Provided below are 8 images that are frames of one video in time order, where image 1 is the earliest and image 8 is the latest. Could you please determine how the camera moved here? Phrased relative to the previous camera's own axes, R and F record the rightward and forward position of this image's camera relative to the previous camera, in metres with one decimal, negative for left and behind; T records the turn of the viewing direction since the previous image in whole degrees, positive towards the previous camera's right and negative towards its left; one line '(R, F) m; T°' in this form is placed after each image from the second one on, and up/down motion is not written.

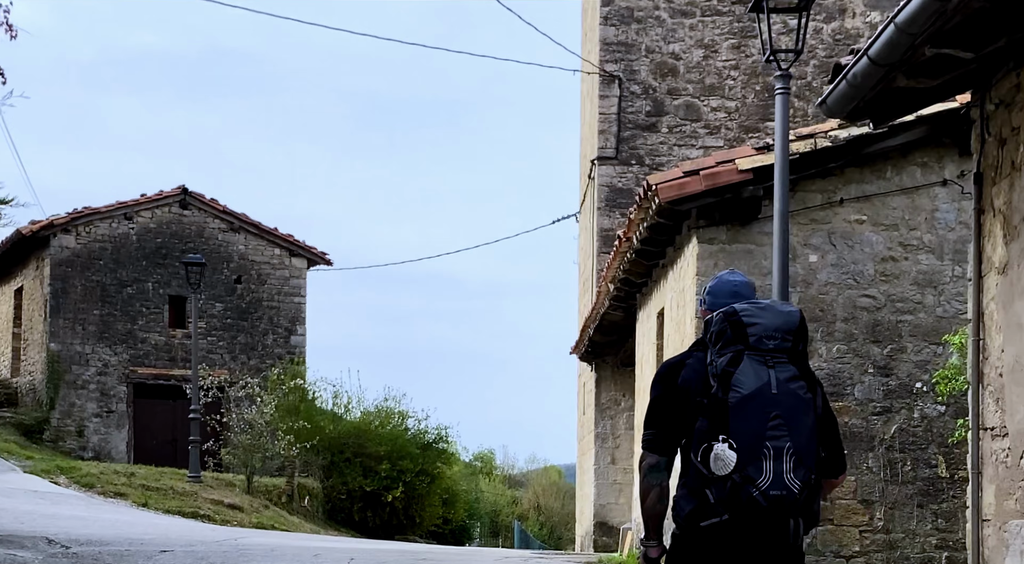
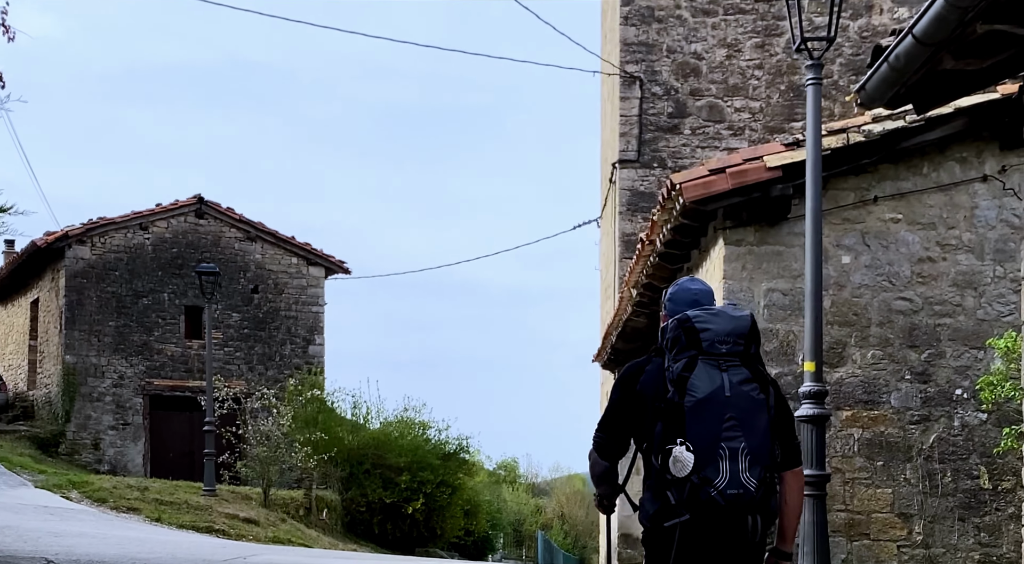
(0.0, +0.7) m; -1°
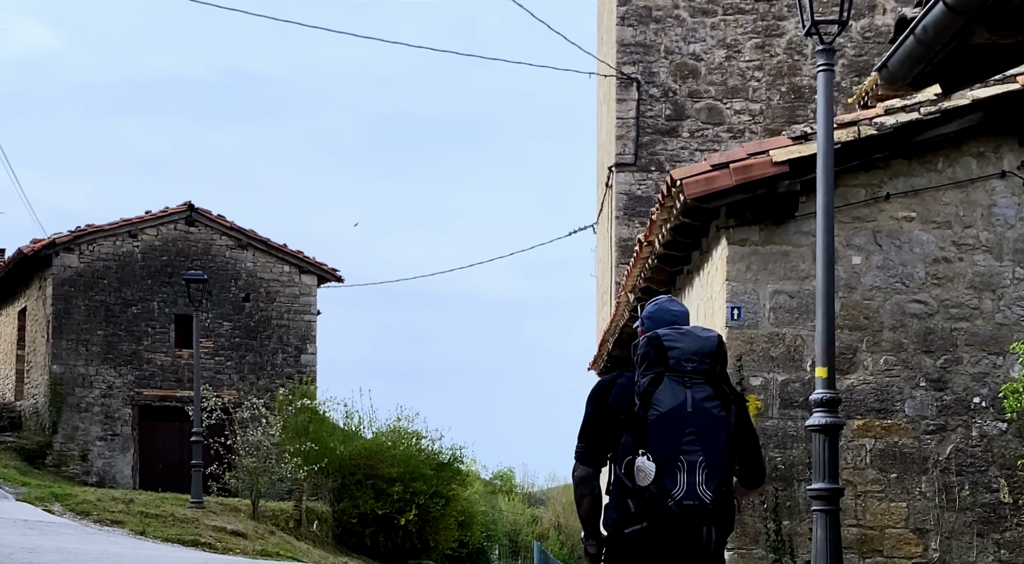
(0.0, +0.7) m; 0°
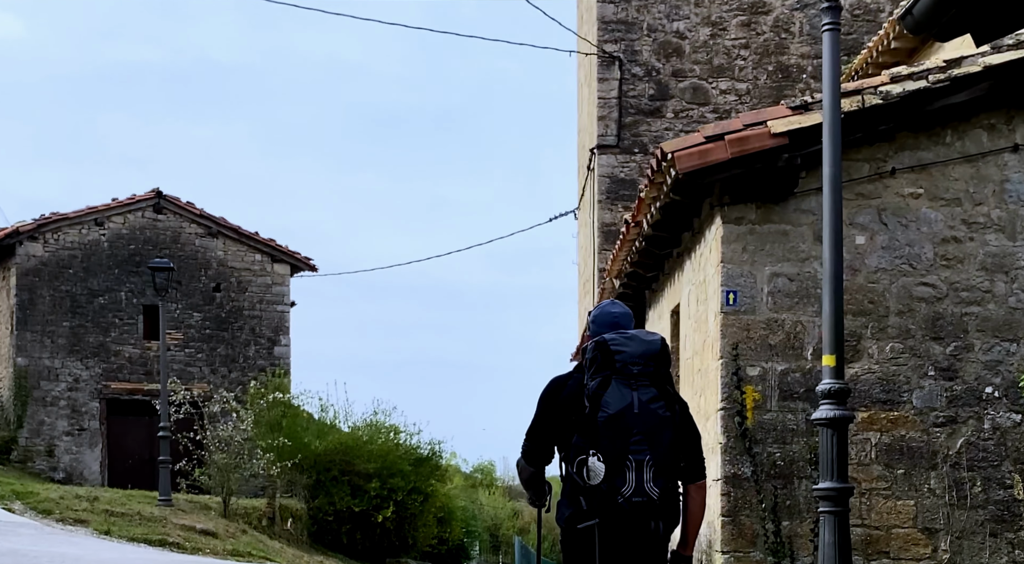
(0.0, +0.9) m; +1°
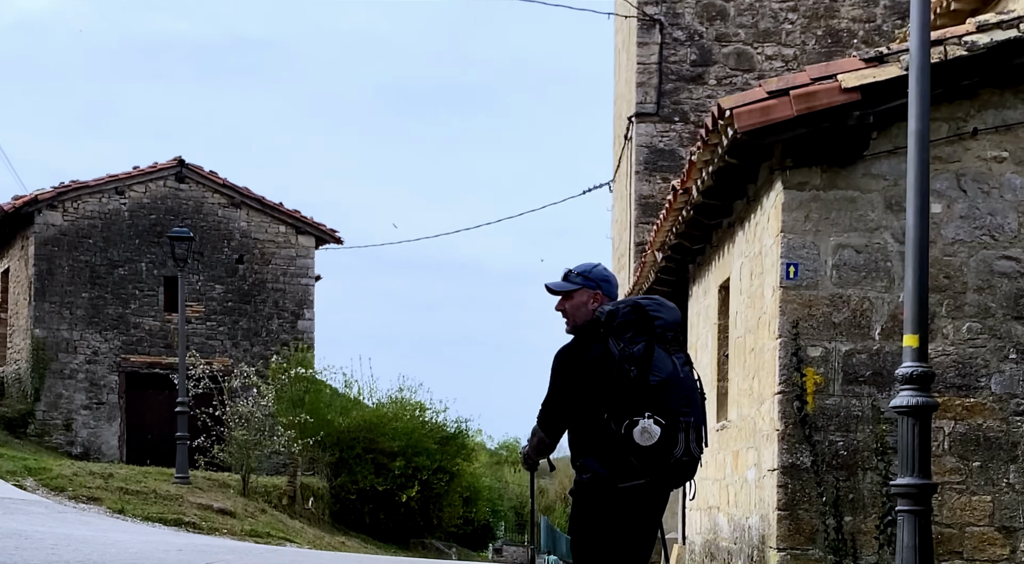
(-0.1, +1.1) m; -1°
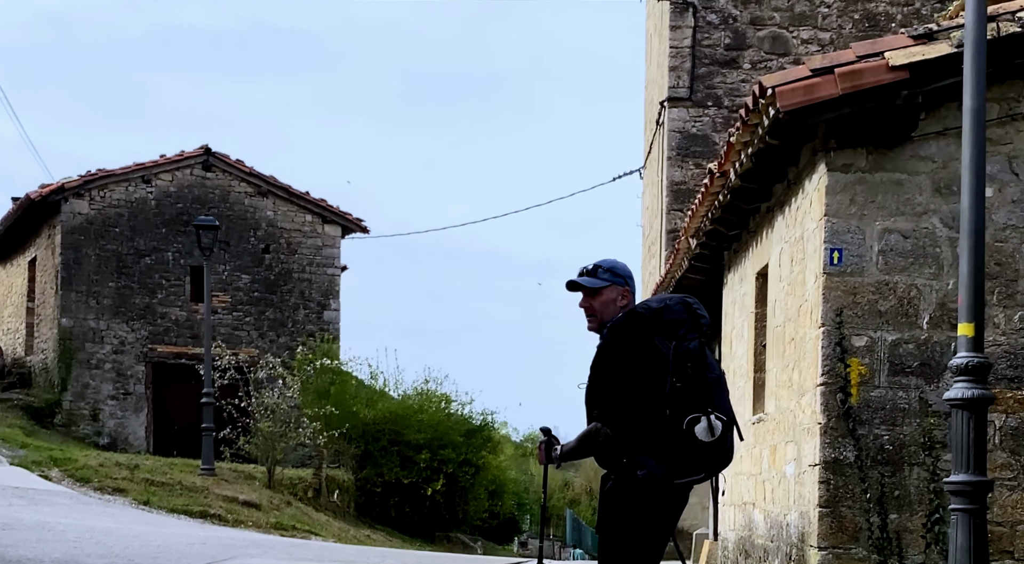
(0.0, +0.4) m; -1°
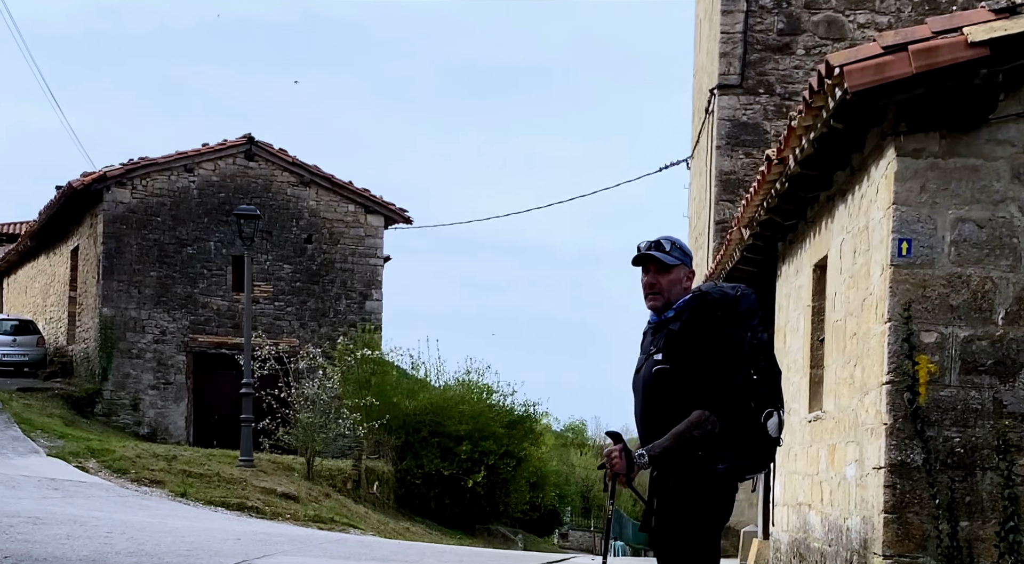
(0.0, +0.6) m; -1°
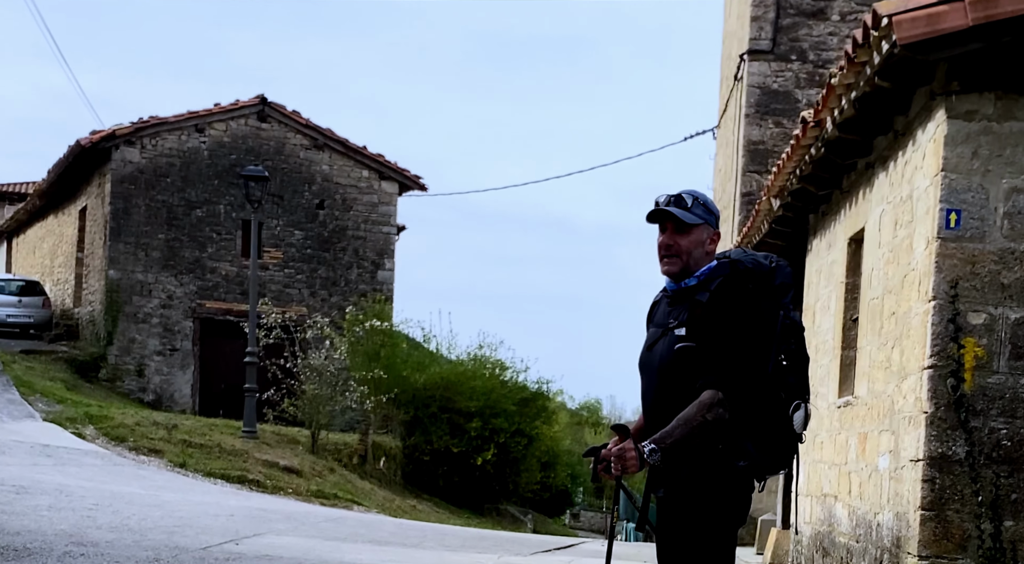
(0.0, +0.9) m; 0°
